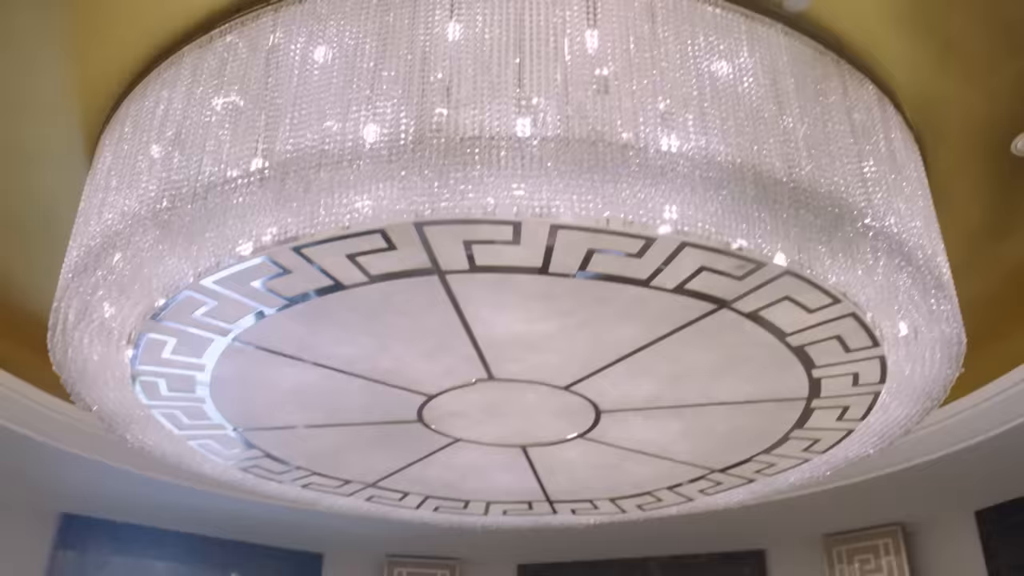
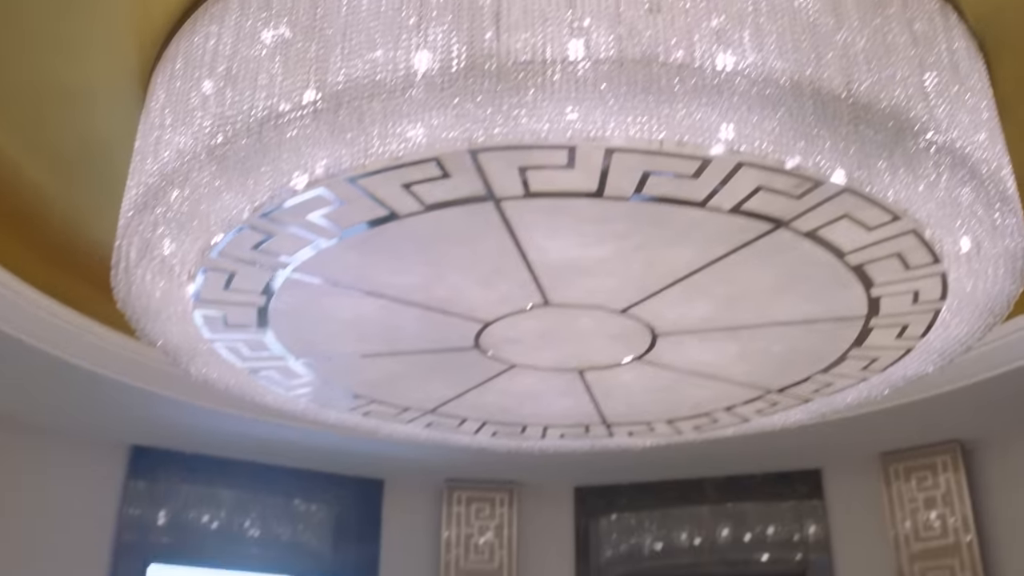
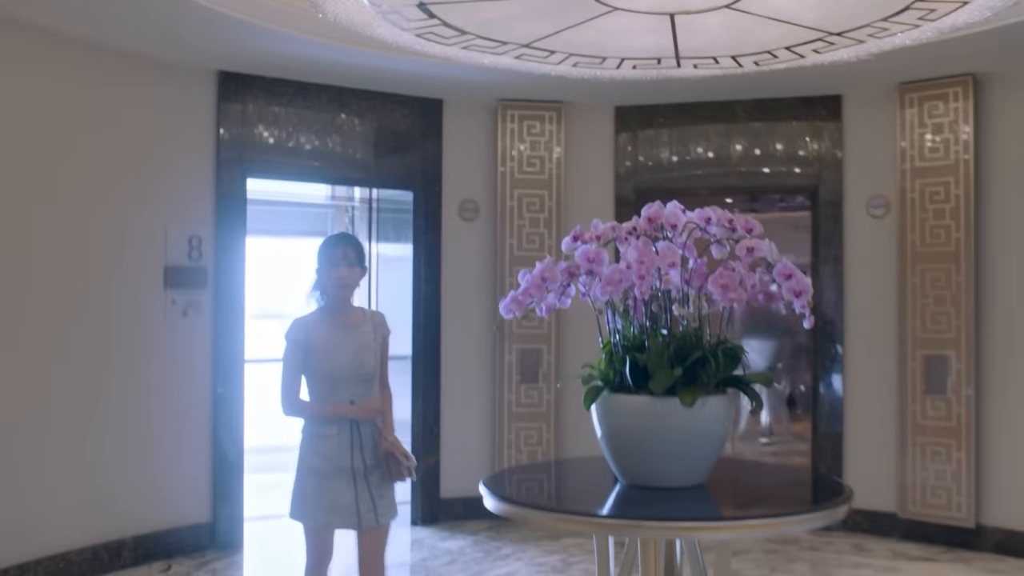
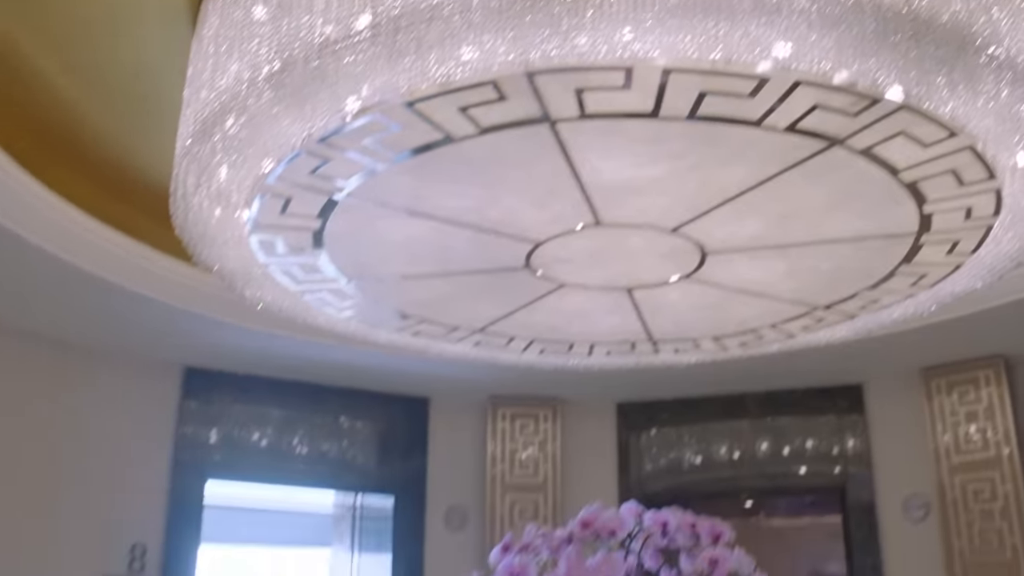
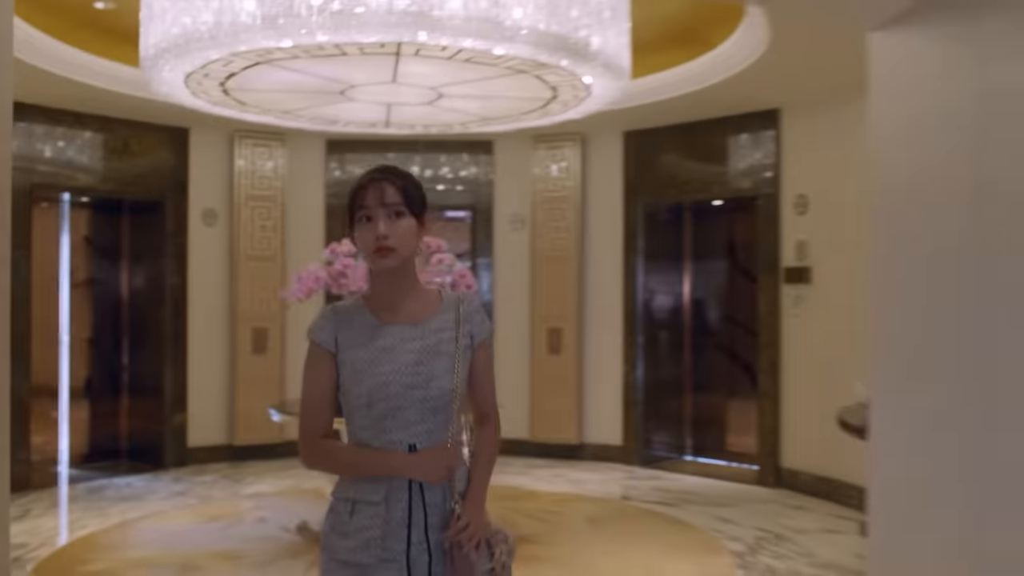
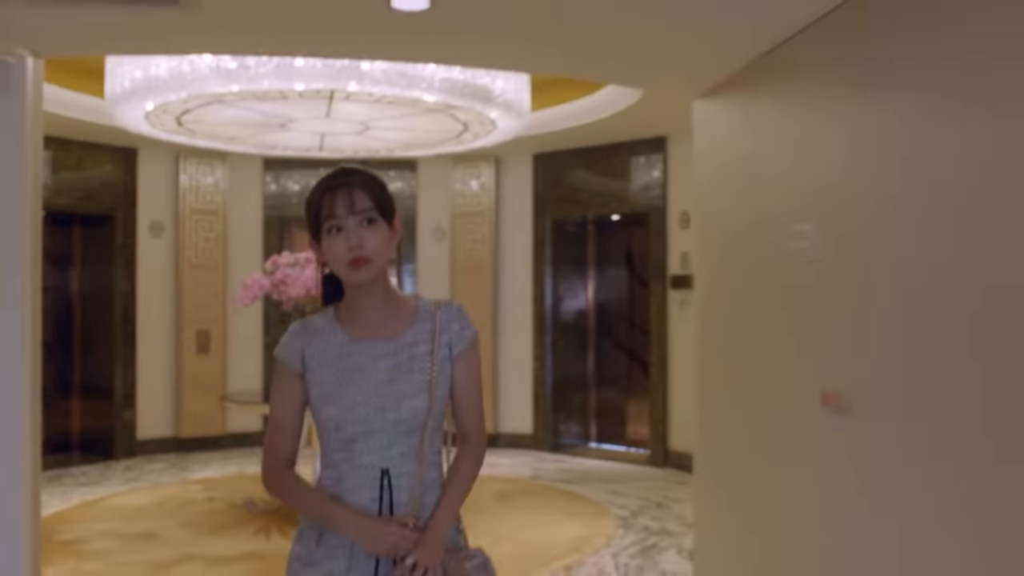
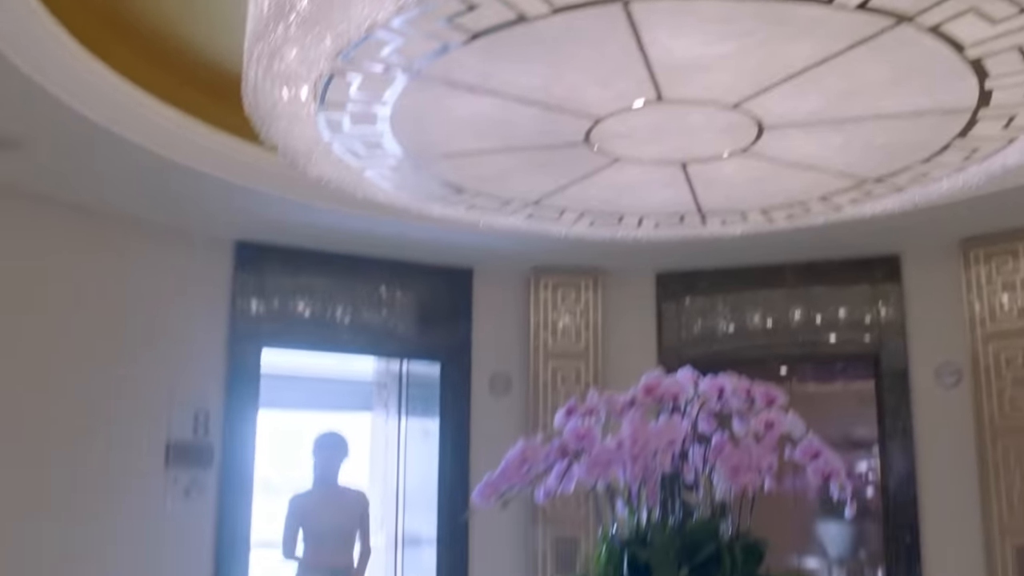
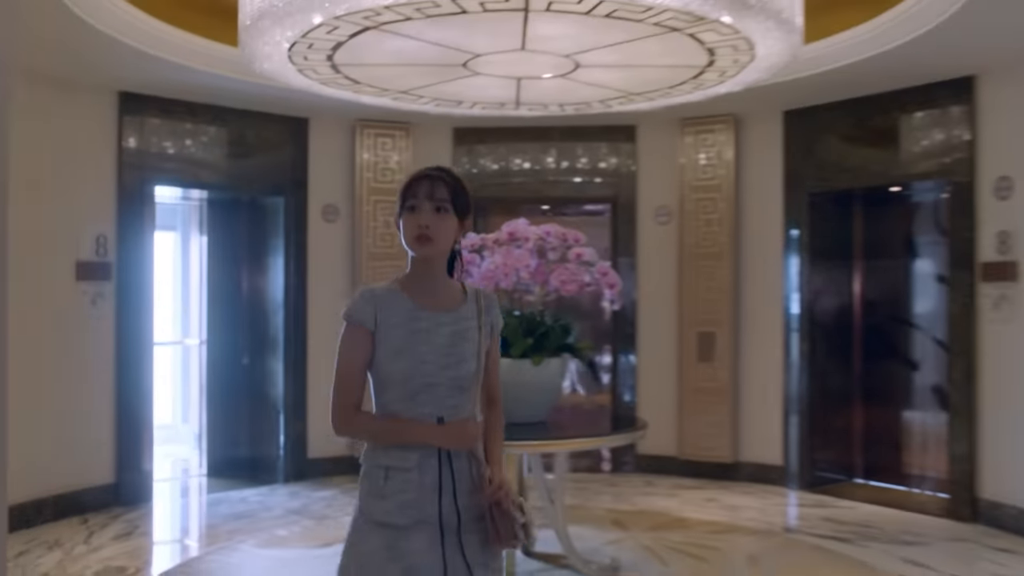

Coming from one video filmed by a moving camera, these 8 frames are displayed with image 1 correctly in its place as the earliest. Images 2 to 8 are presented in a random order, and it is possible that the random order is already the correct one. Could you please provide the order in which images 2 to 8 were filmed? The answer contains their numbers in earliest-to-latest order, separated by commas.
2, 4, 7, 3, 8, 5, 6
